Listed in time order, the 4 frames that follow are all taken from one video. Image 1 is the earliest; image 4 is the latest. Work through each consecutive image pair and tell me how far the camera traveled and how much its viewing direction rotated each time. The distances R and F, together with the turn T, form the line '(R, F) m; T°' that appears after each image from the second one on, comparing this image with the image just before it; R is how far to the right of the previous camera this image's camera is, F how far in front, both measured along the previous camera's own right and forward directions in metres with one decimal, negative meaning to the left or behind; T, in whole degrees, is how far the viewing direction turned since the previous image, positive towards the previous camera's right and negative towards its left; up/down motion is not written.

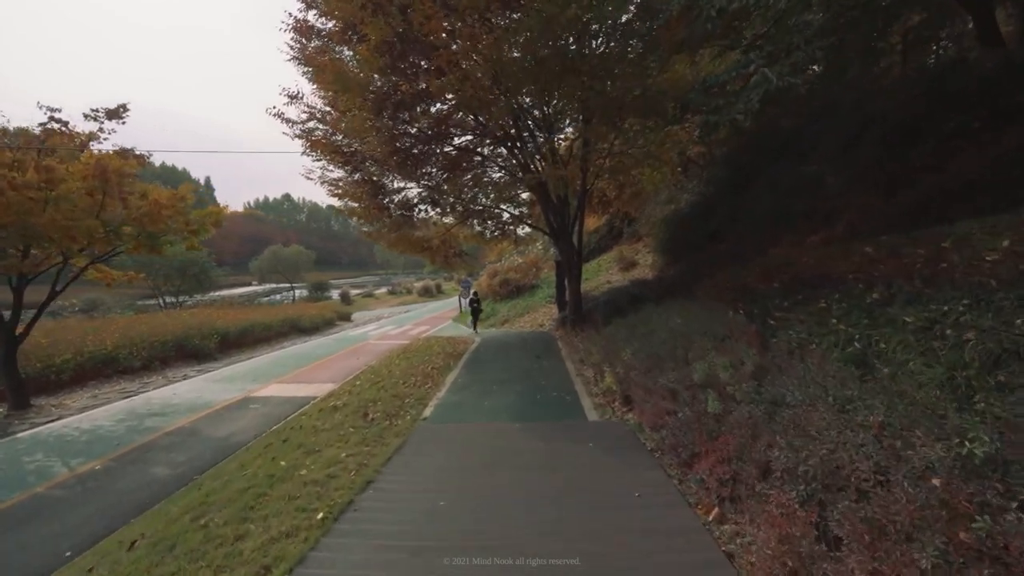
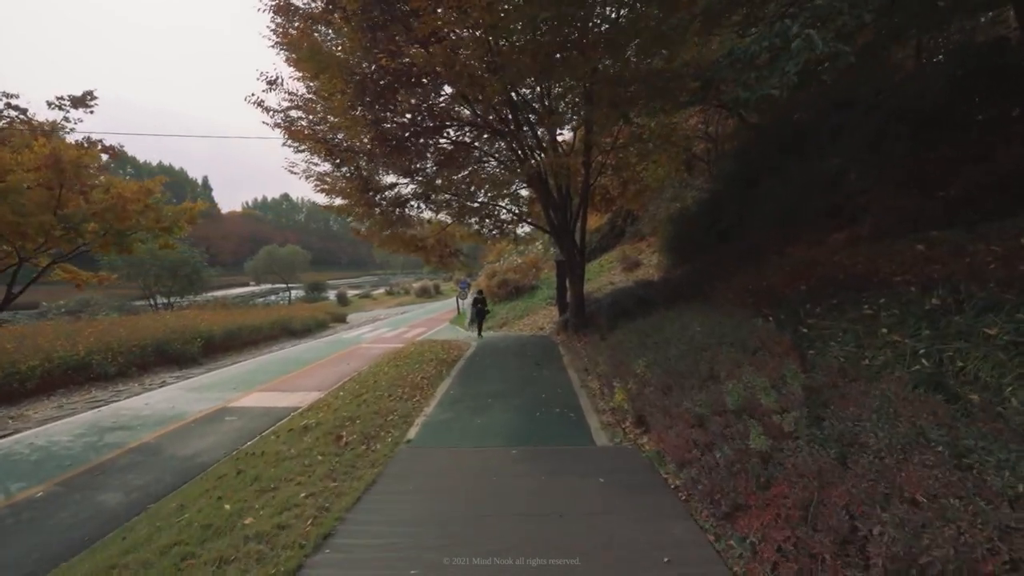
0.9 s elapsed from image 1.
(0.0, +0.8) m; 0°
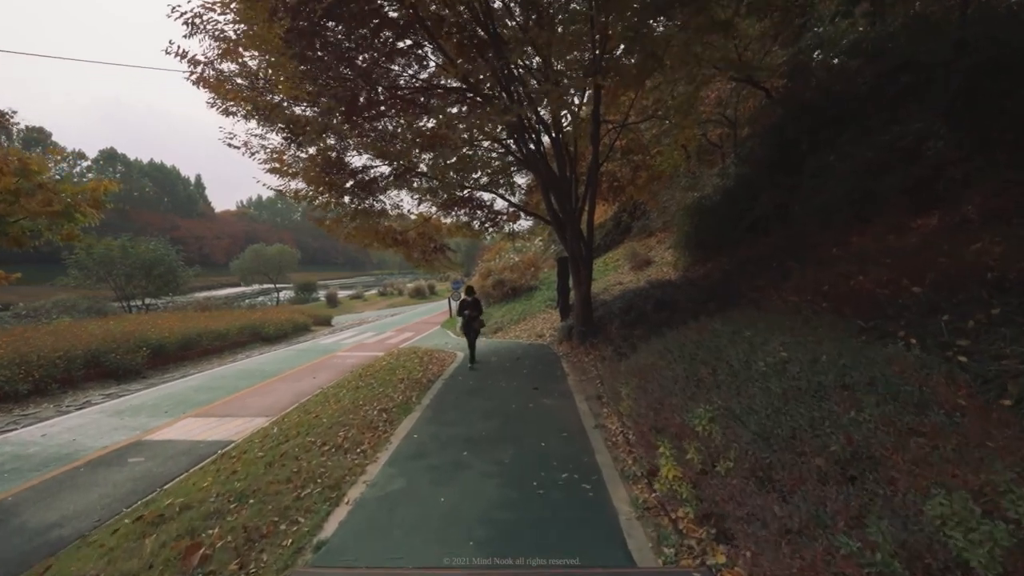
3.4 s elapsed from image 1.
(+0.2, +2.1) m; 0°
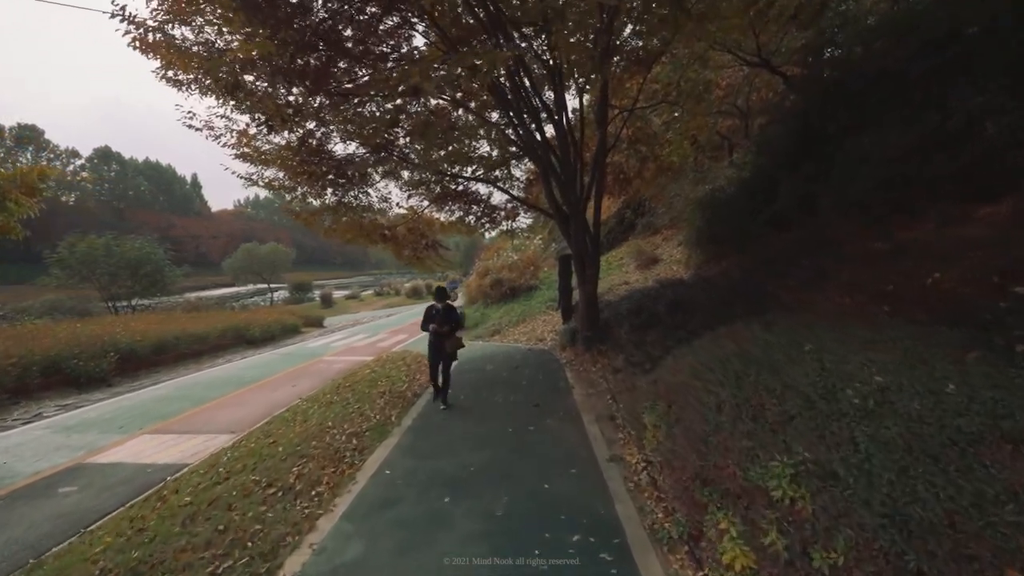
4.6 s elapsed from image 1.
(0.0, +1.0) m; 0°
